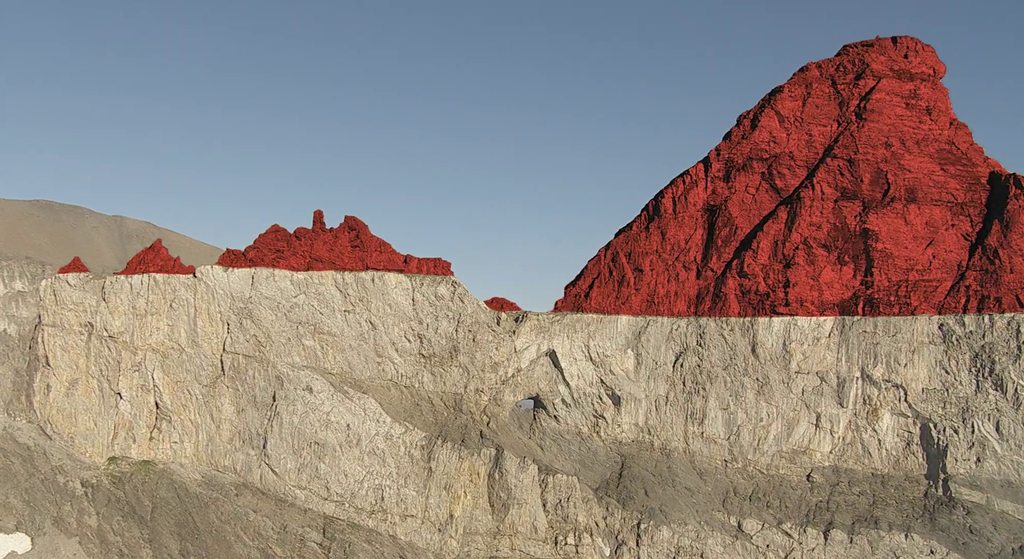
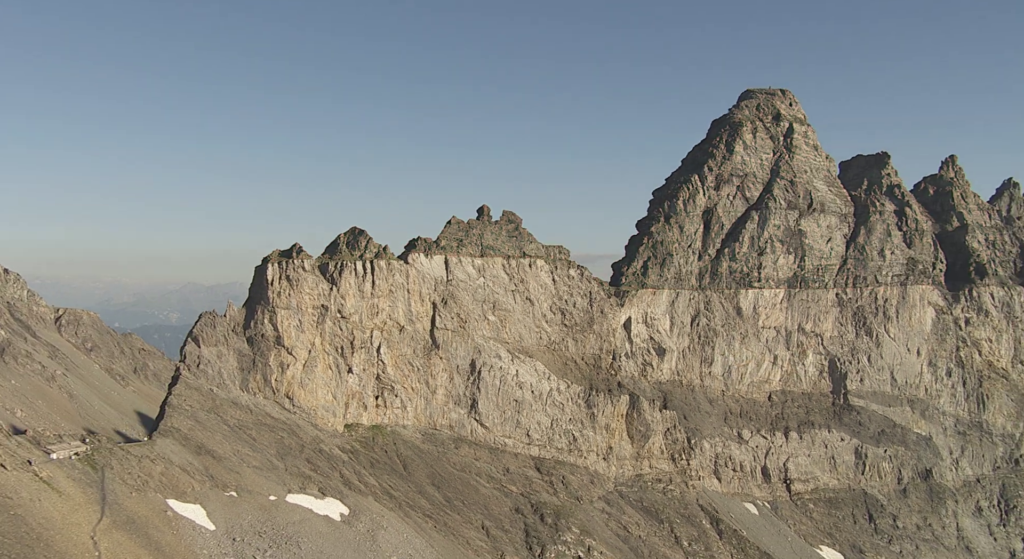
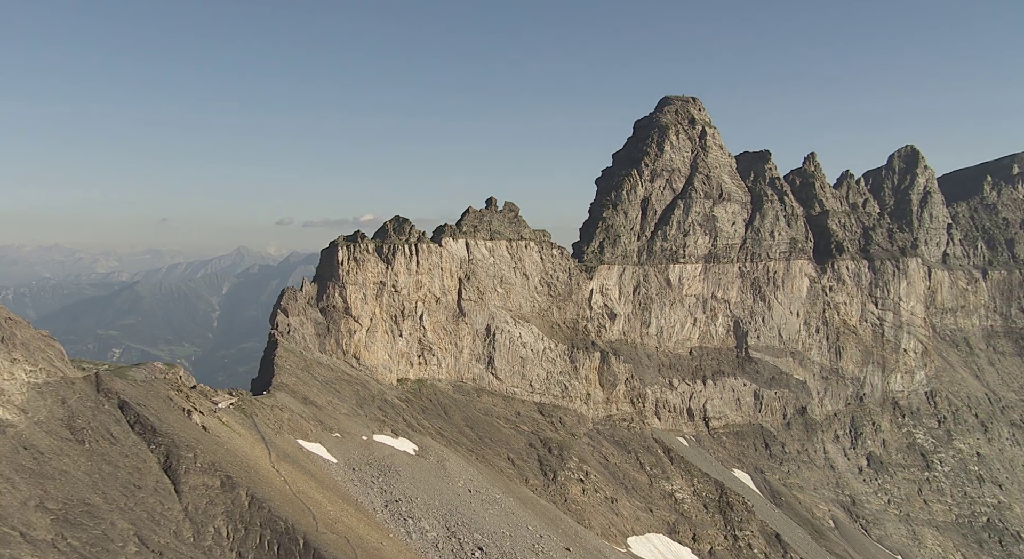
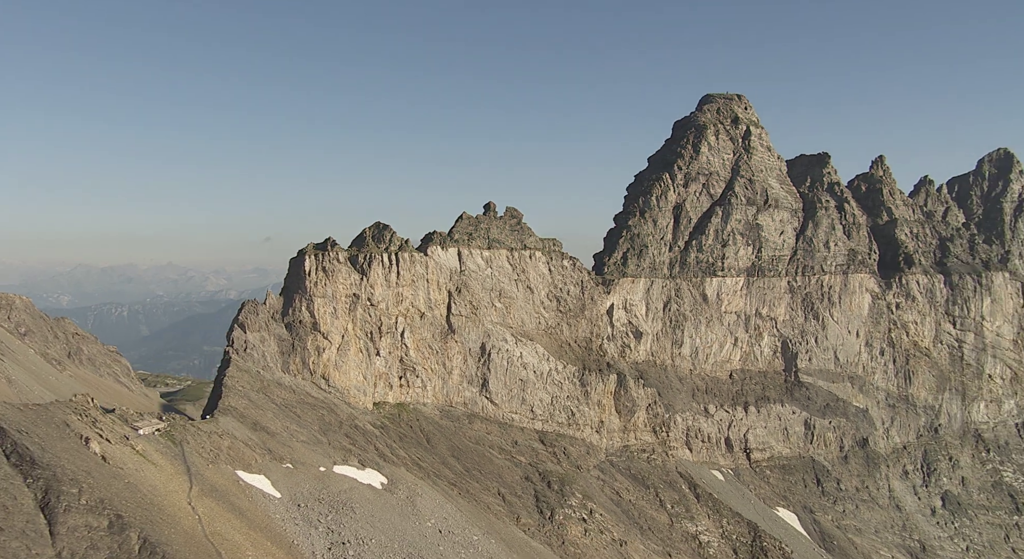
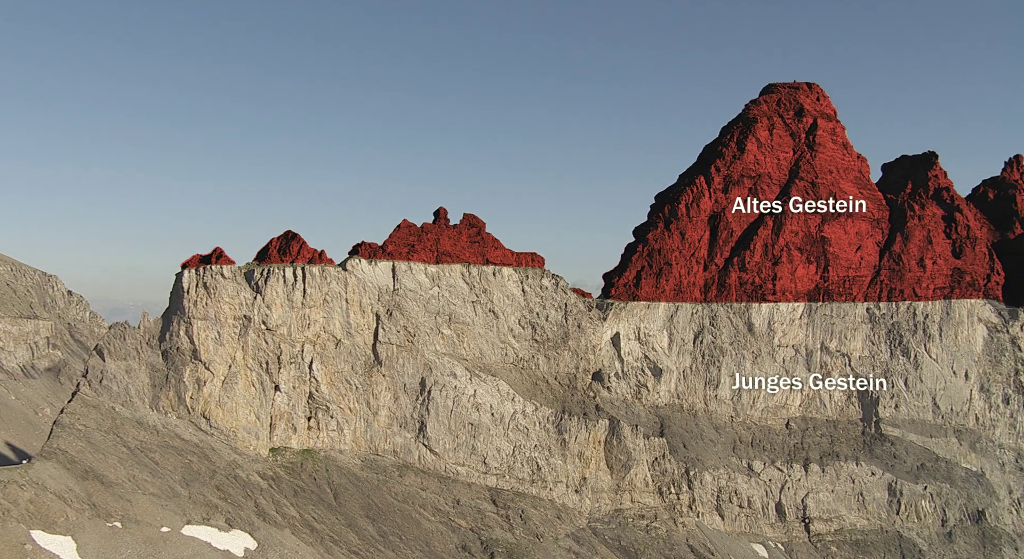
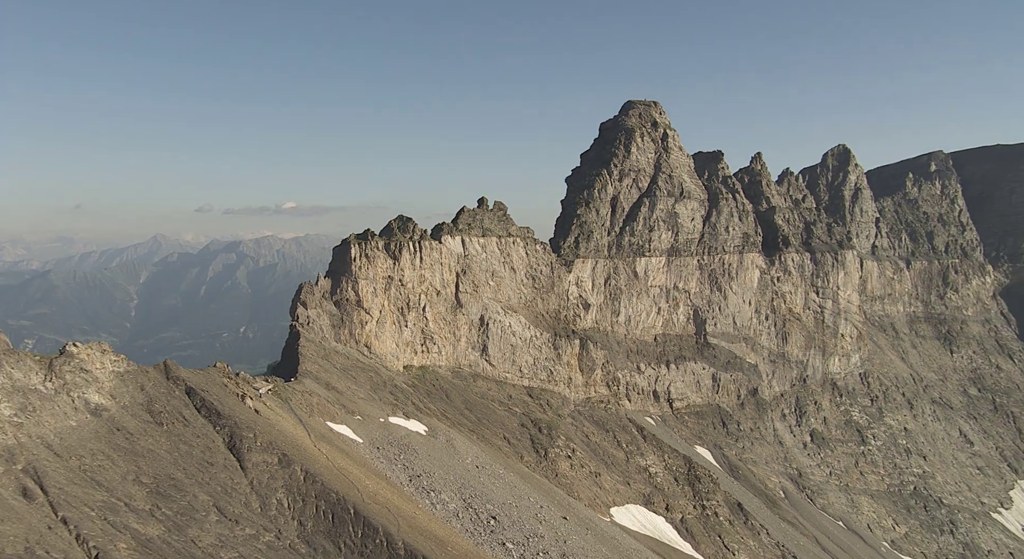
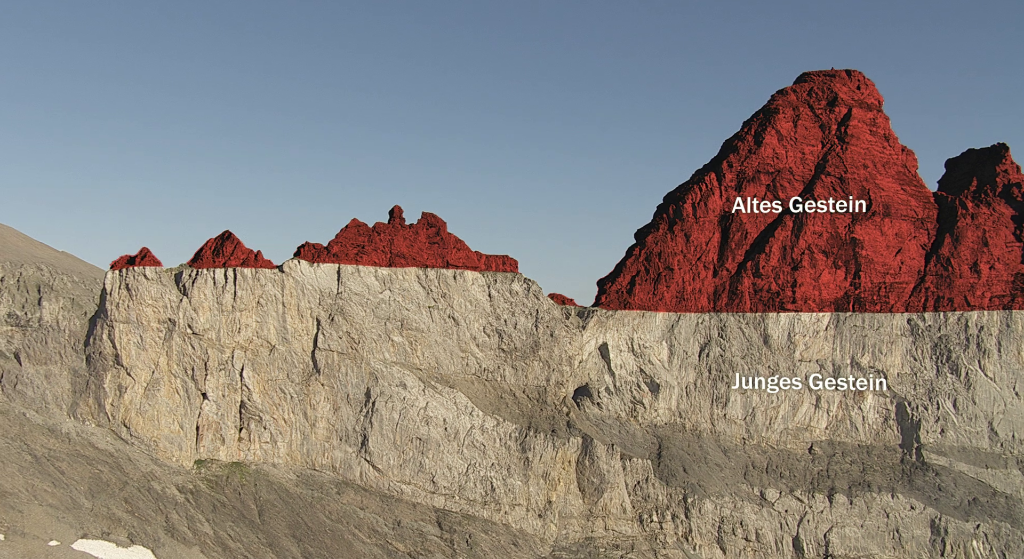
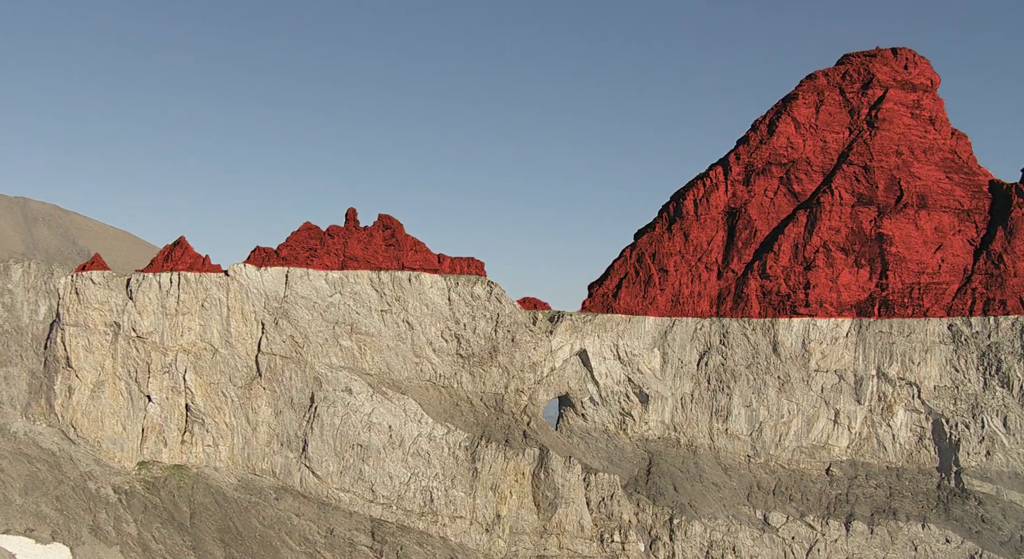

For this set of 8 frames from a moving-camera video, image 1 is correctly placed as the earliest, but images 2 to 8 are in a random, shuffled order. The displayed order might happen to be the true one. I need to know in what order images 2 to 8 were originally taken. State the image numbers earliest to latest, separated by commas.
8, 7, 5, 2, 4, 3, 6
